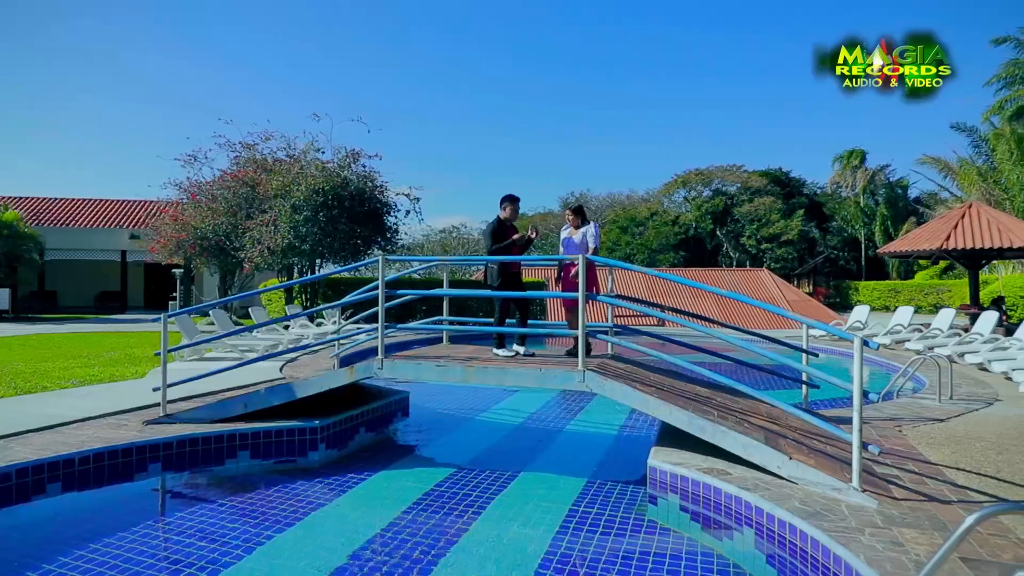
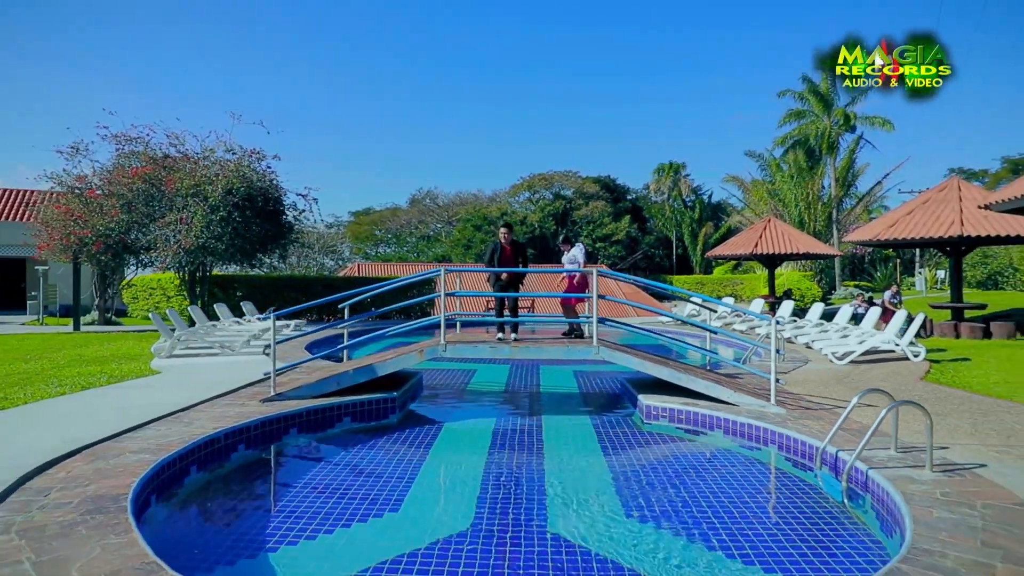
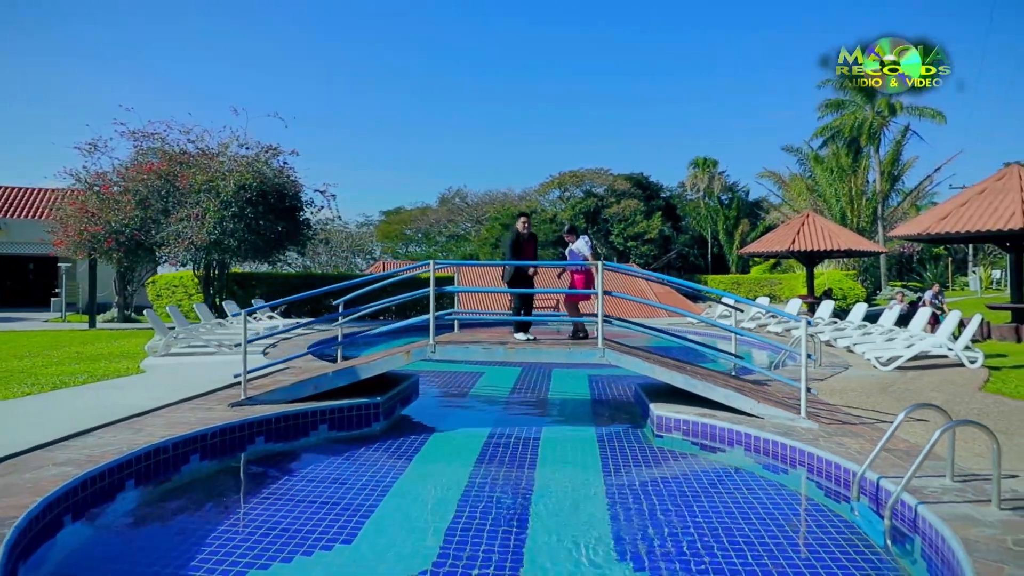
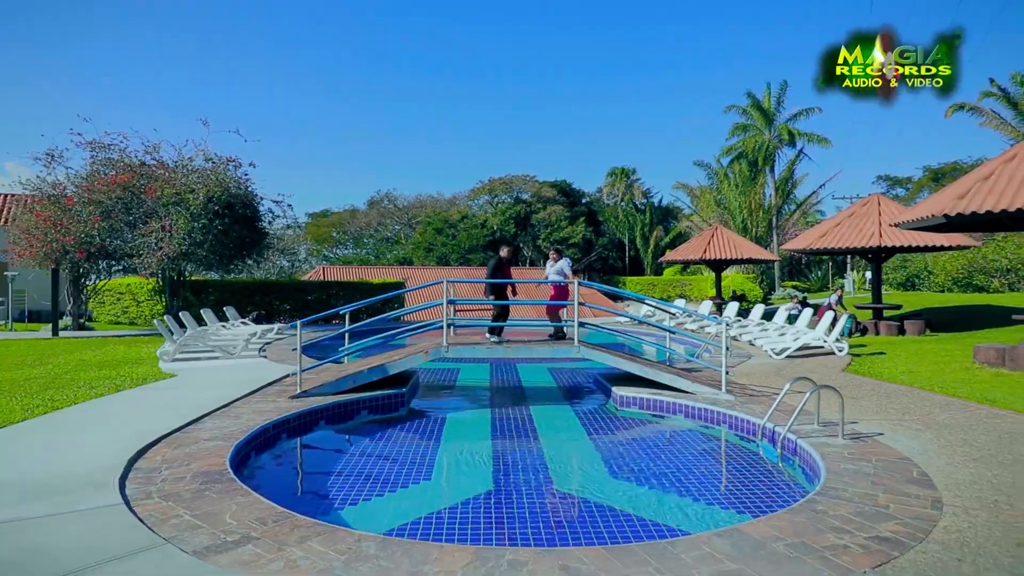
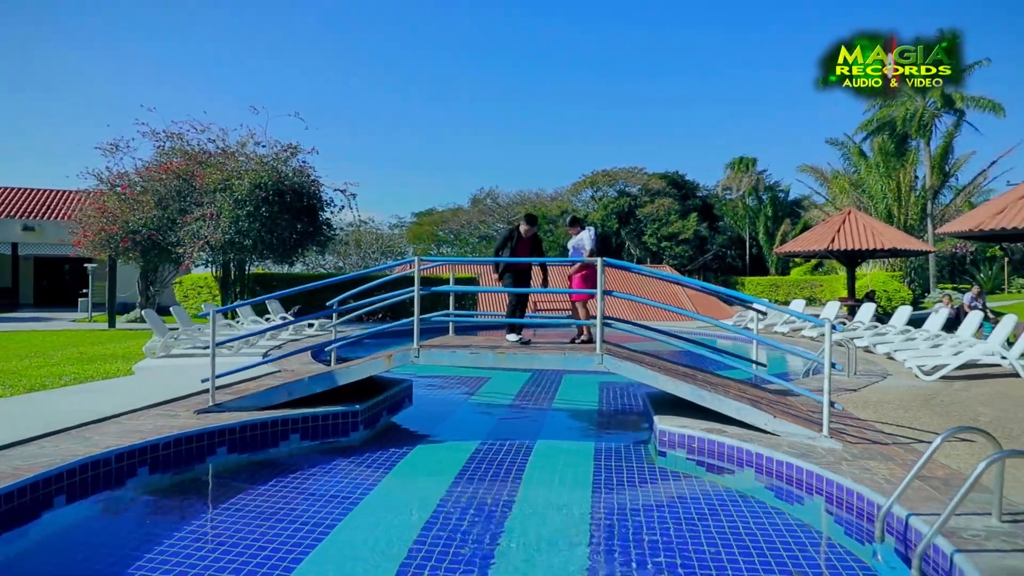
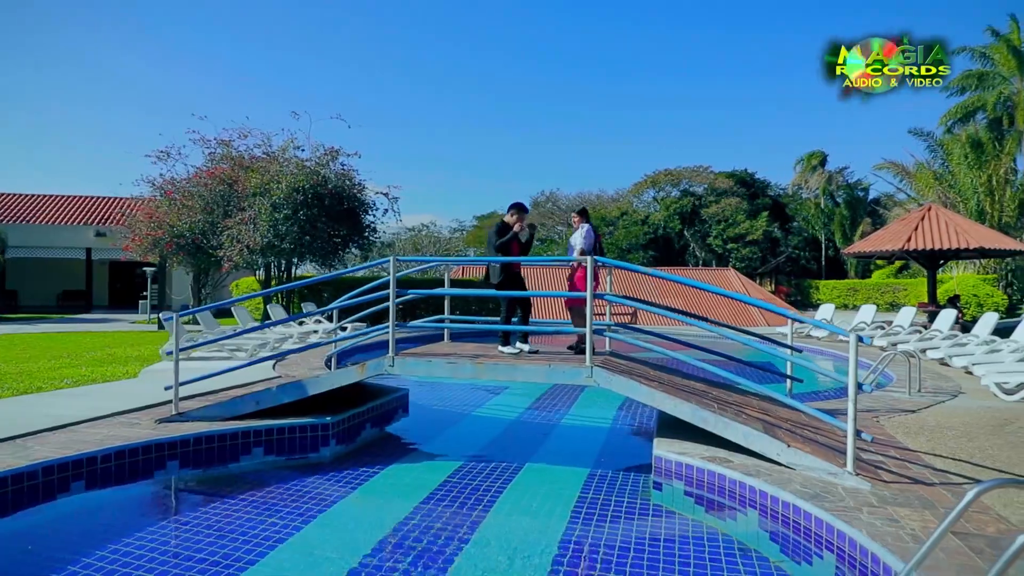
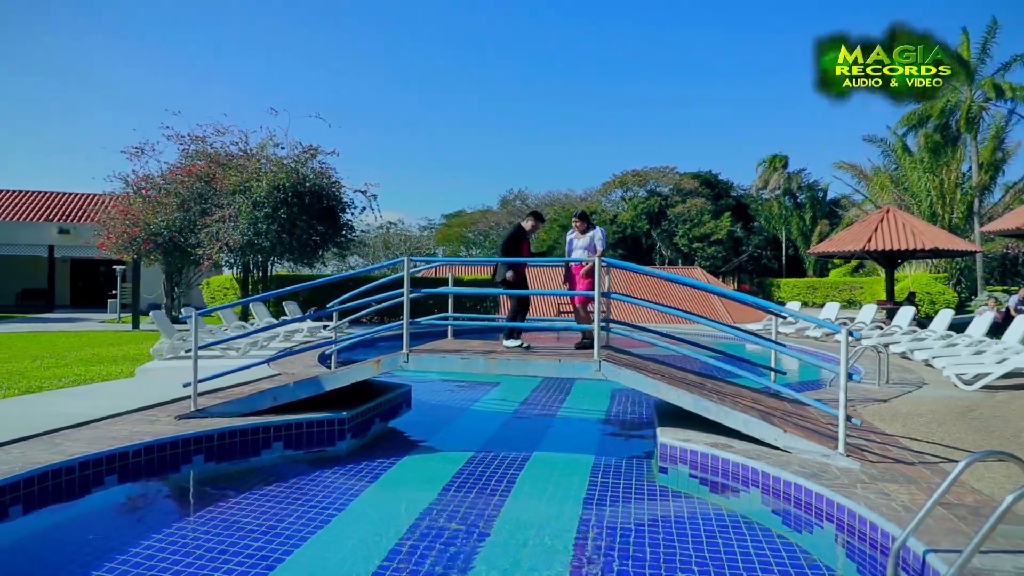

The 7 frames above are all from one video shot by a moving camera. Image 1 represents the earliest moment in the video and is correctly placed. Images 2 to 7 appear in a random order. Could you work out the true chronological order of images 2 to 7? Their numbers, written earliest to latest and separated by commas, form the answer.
6, 7, 5, 3, 2, 4
